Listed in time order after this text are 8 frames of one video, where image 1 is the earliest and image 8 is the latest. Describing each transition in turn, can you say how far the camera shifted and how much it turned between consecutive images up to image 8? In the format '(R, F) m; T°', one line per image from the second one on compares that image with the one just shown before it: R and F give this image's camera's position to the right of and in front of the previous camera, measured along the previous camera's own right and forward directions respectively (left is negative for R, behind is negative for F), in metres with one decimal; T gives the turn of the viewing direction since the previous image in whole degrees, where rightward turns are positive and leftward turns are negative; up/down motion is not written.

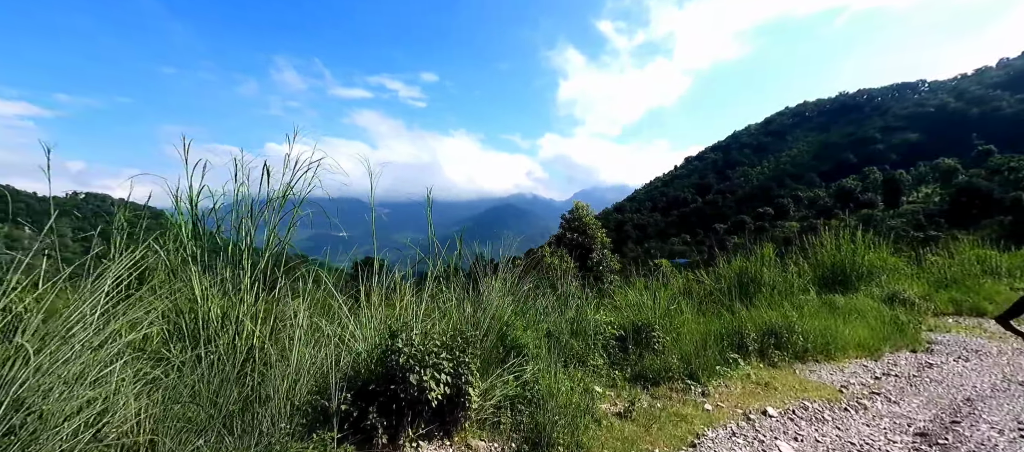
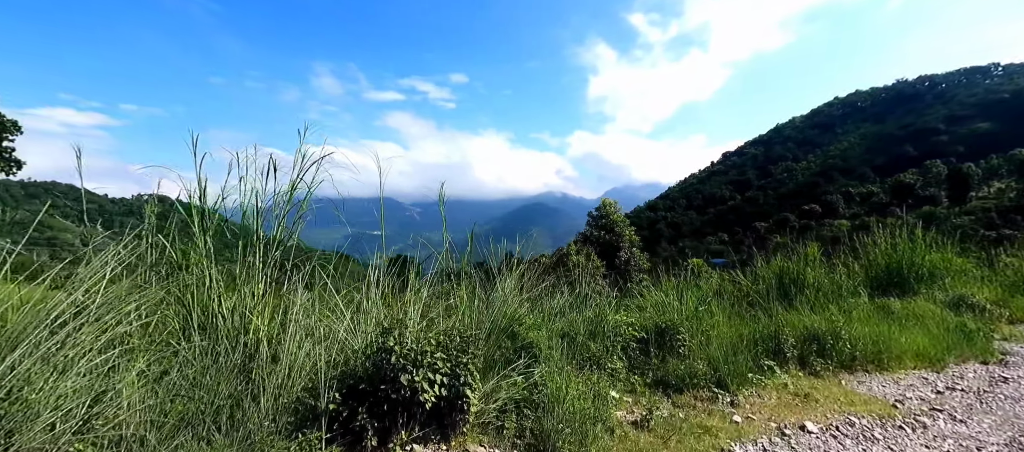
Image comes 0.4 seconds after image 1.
(+0.2, +0.2) m; -5°
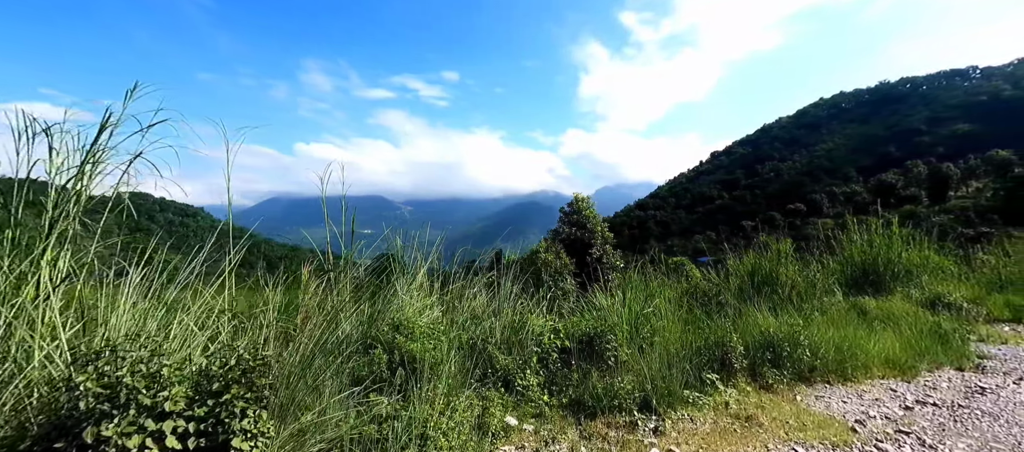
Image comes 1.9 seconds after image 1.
(+0.6, +0.6) m; +1°
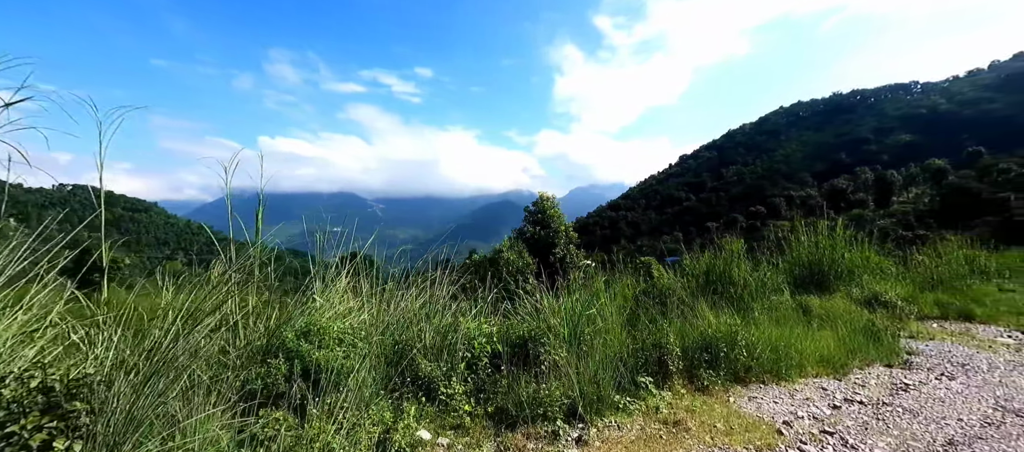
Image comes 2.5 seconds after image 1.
(+0.3, +0.1) m; +4°
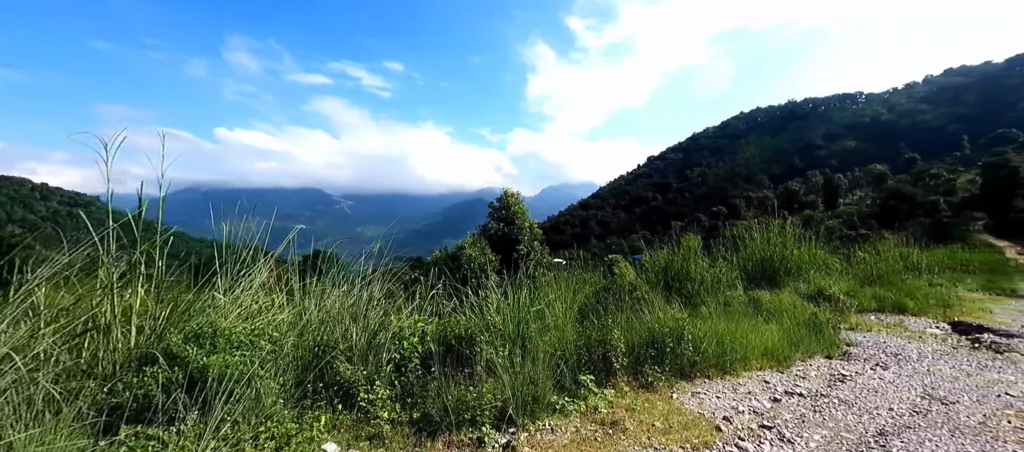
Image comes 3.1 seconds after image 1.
(+0.2, +0.2) m; +4°
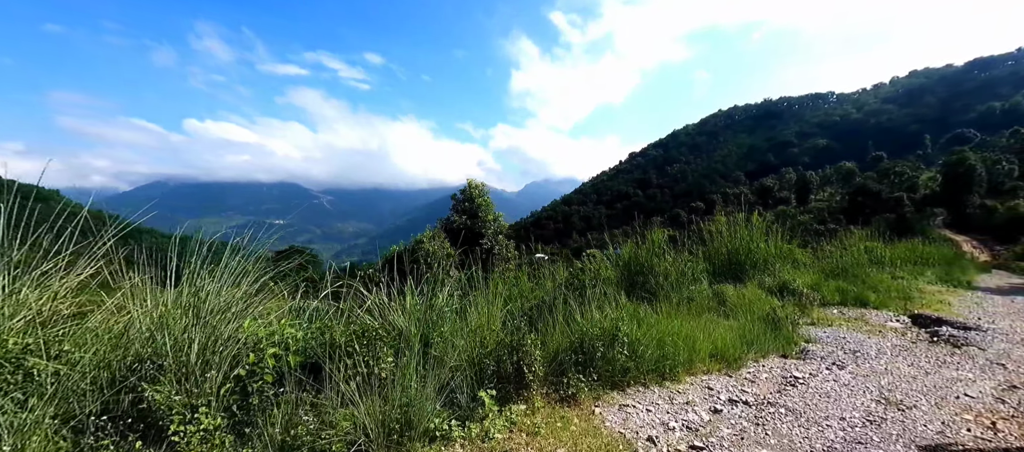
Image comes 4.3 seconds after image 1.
(+0.5, +0.5) m; +3°
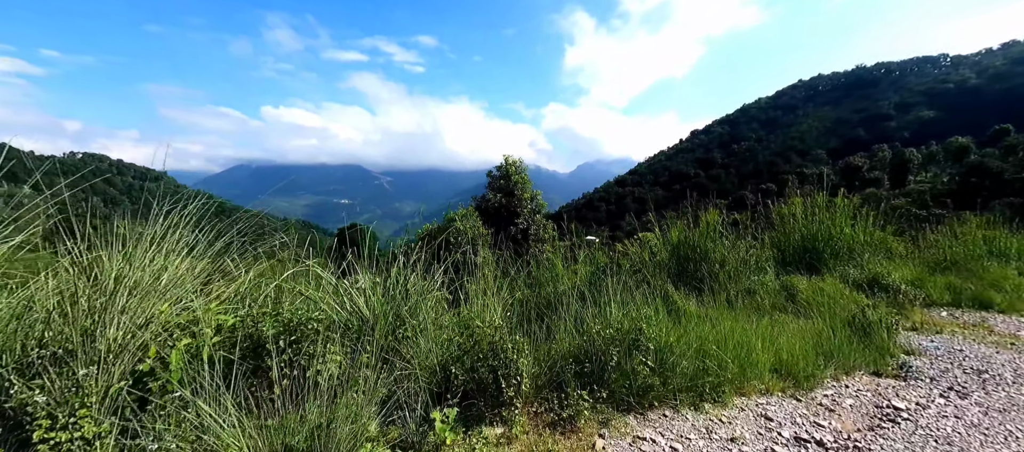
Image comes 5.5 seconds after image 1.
(+0.4, +0.7) m; -8°
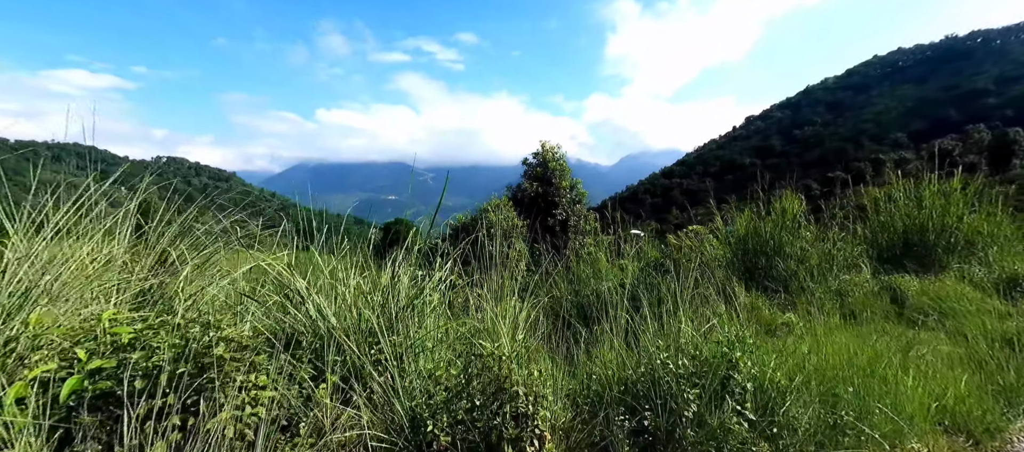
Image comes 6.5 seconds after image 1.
(+0.1, +0.8) m; -6°
